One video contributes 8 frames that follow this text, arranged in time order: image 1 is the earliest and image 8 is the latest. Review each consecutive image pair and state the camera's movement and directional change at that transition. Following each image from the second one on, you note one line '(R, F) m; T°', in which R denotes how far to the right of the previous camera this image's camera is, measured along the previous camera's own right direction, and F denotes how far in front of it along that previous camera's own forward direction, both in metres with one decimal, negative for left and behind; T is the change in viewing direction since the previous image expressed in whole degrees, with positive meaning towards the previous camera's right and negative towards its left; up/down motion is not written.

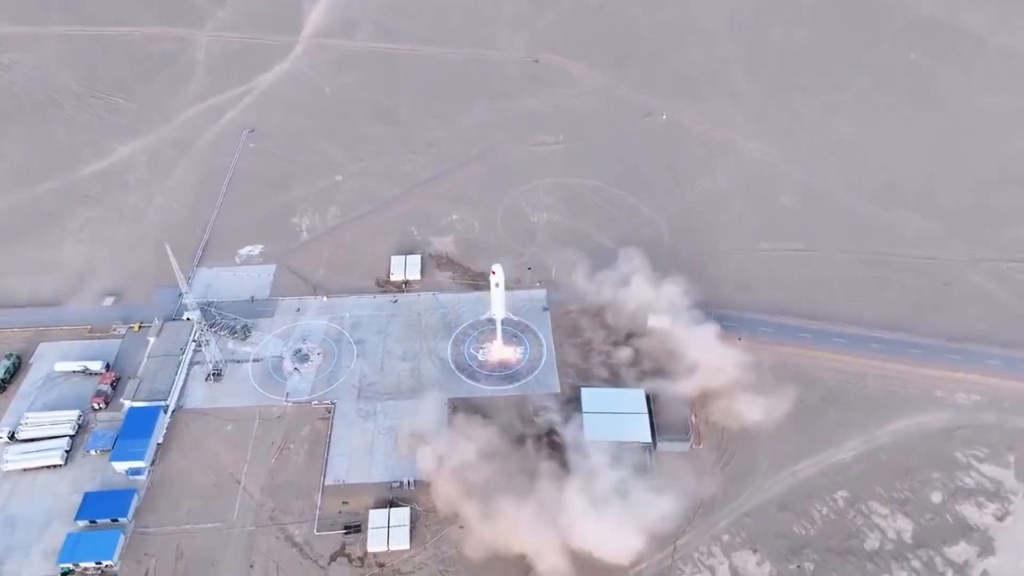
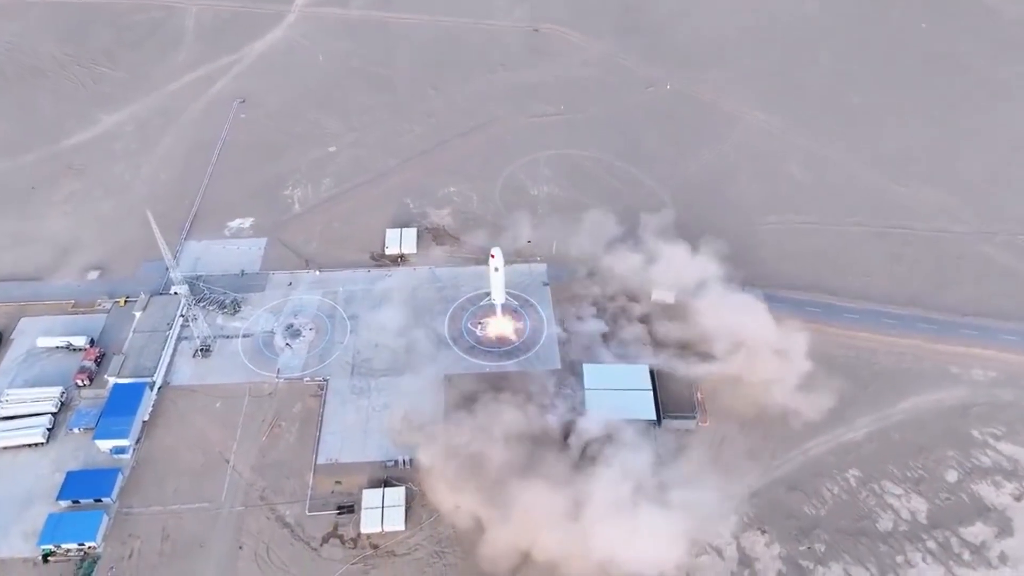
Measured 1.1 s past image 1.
(+0.1, +2.2) m; 0°
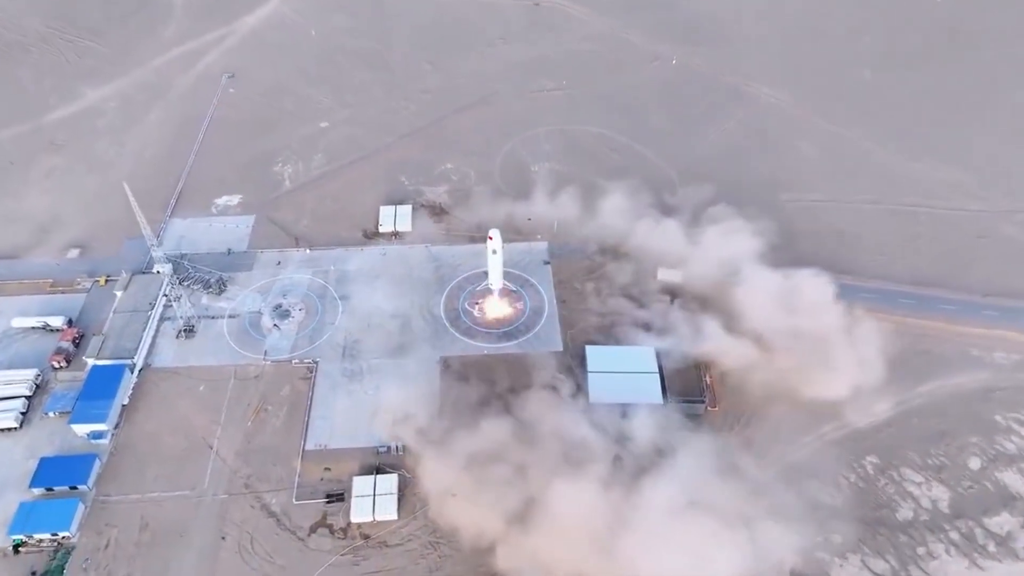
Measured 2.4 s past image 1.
(+0.1, +2.7) m; 0°
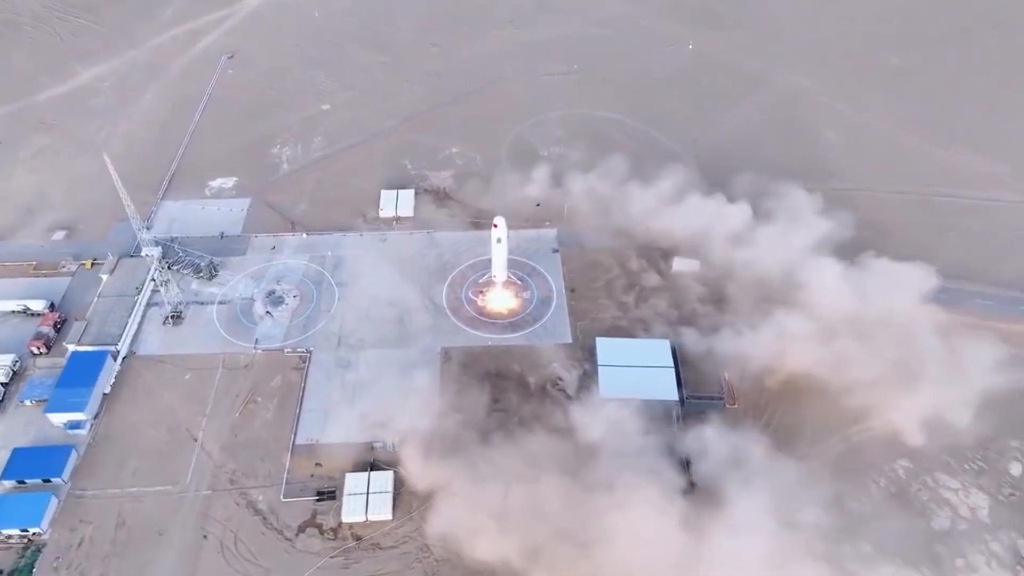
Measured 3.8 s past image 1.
(+0.1, +3.1) m; -1°
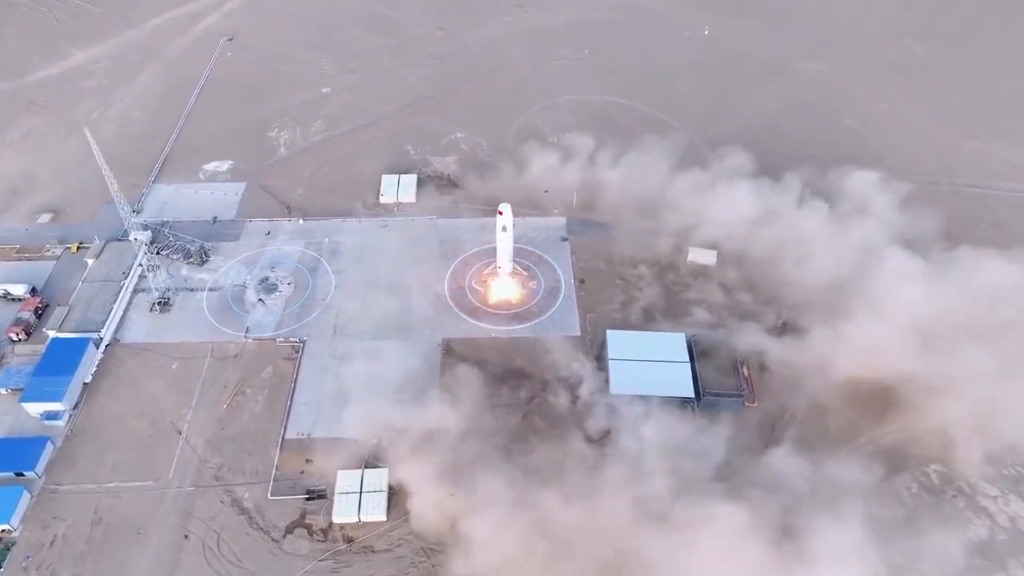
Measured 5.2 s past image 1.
(+0.1, +2.8) m; -1°
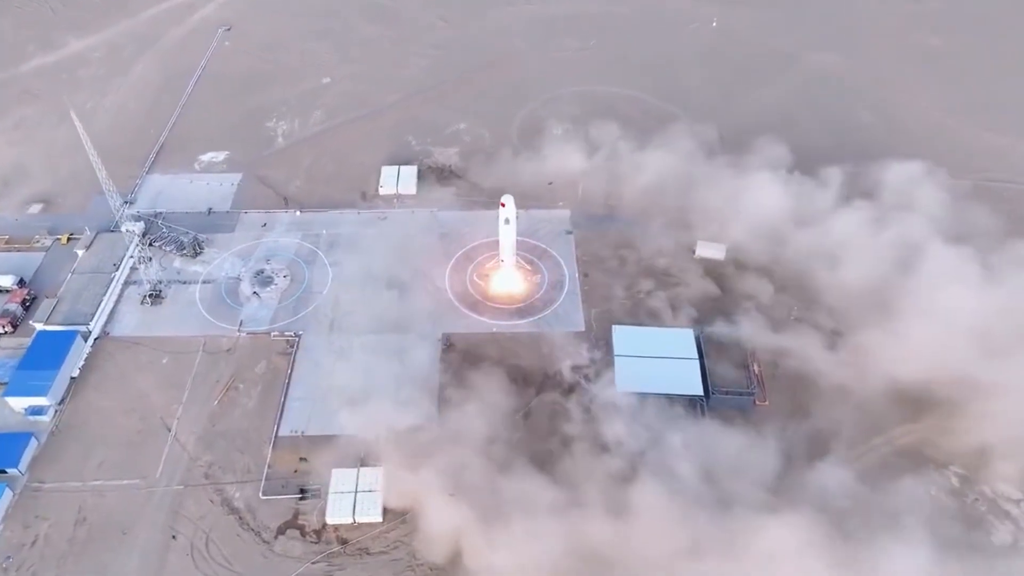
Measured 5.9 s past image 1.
(0.0, +1.6) m; 0°
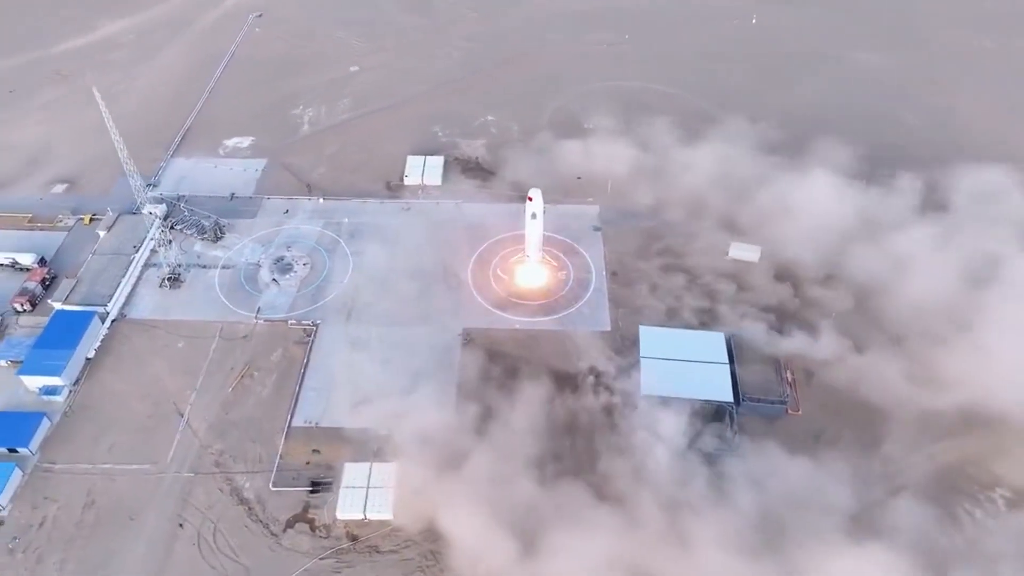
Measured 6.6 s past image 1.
(0.0, +1.4) m; -2°
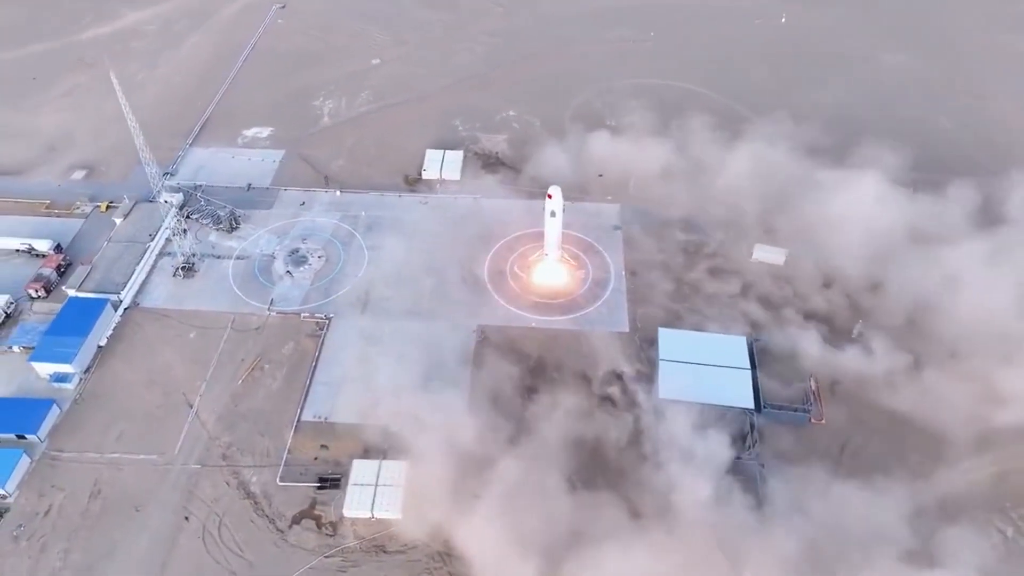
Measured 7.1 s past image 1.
(+0.1, +1.0) m; -2°
